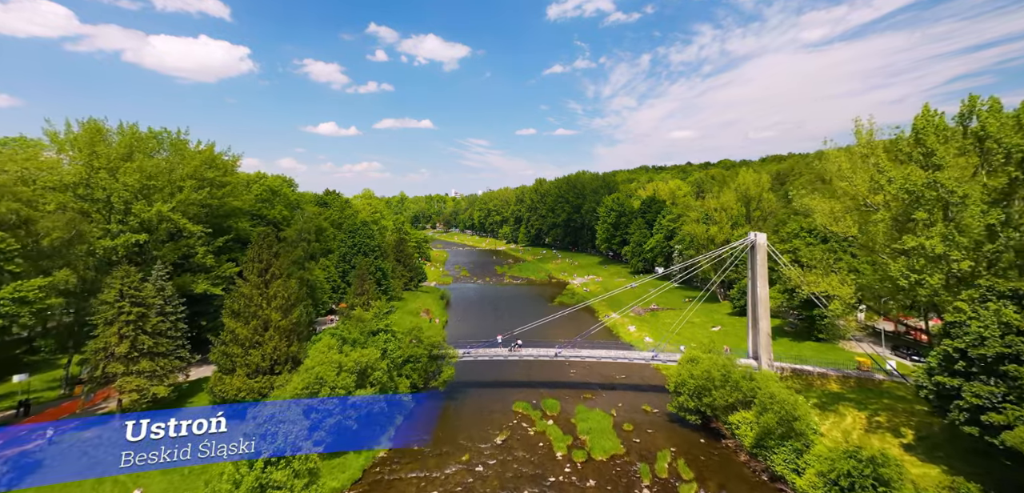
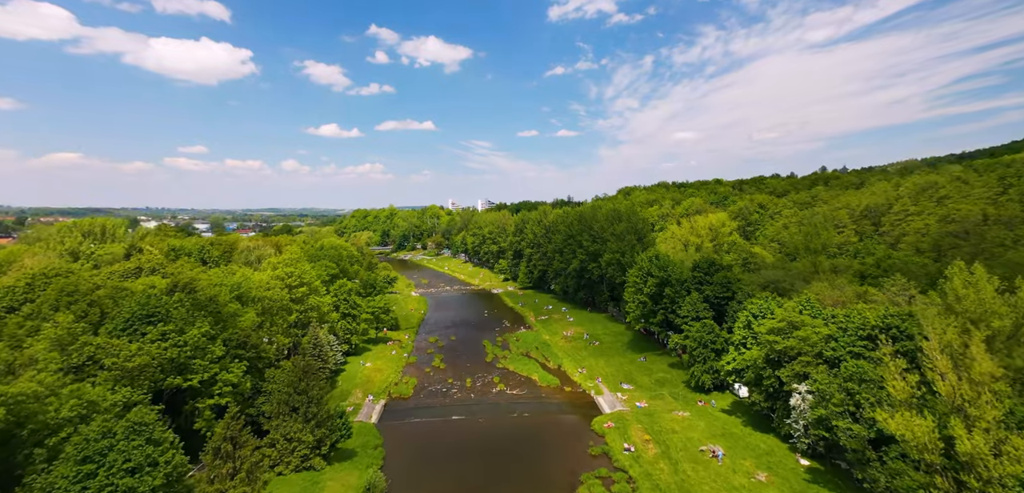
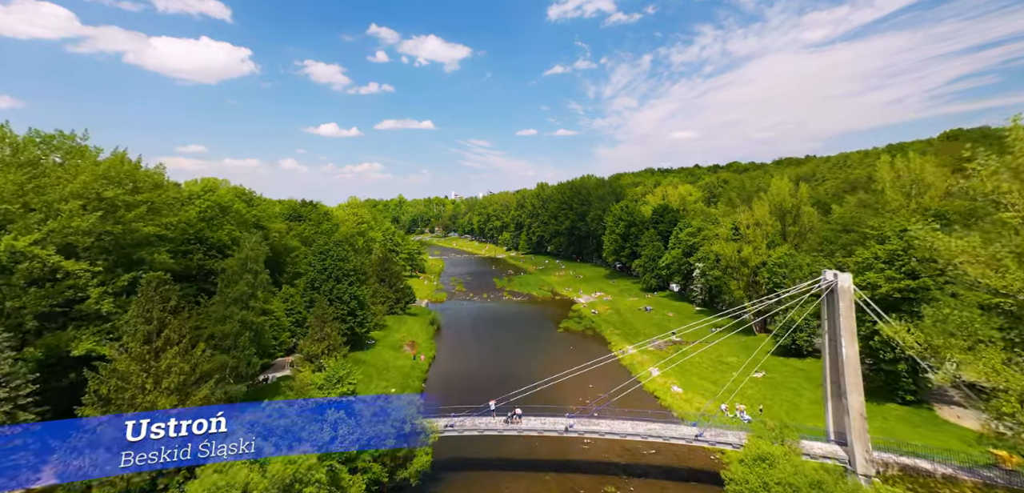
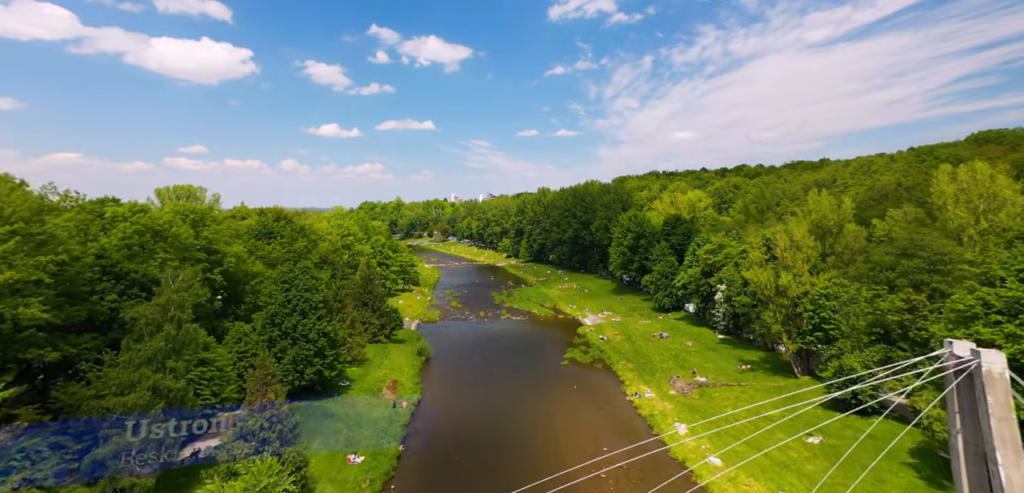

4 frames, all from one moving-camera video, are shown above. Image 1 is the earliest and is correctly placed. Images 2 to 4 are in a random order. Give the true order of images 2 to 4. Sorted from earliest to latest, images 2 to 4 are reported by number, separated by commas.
3, 4, 2
